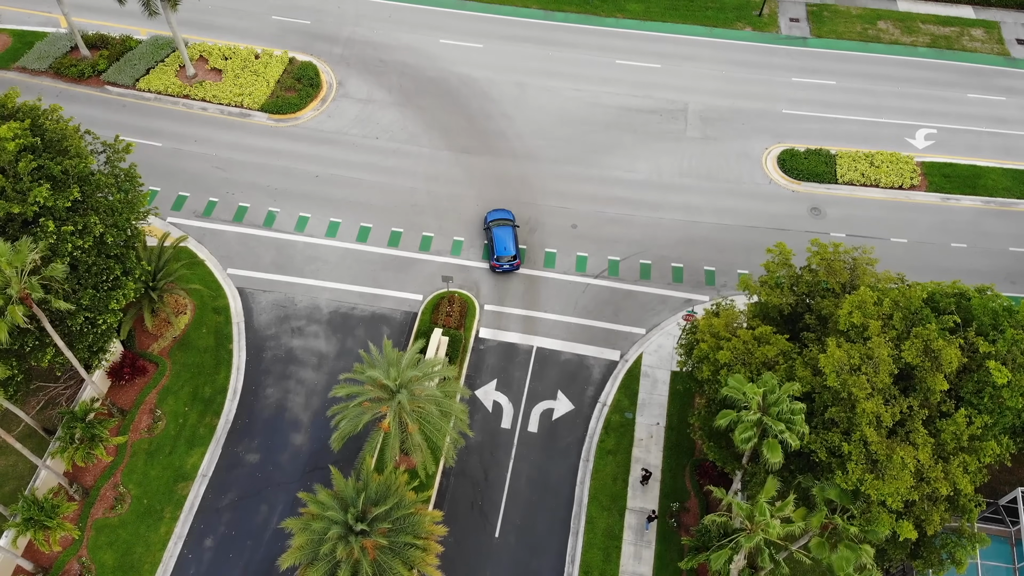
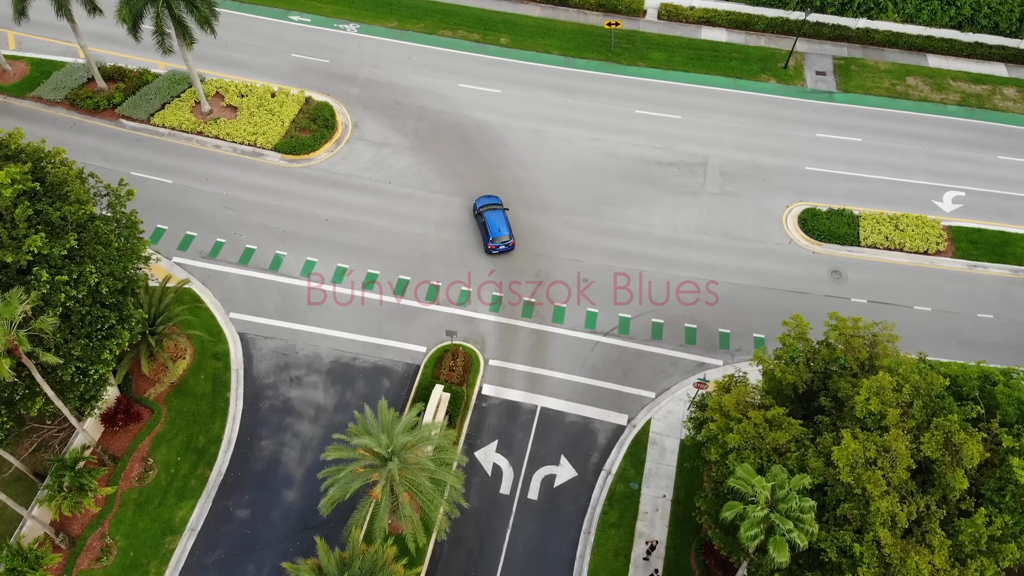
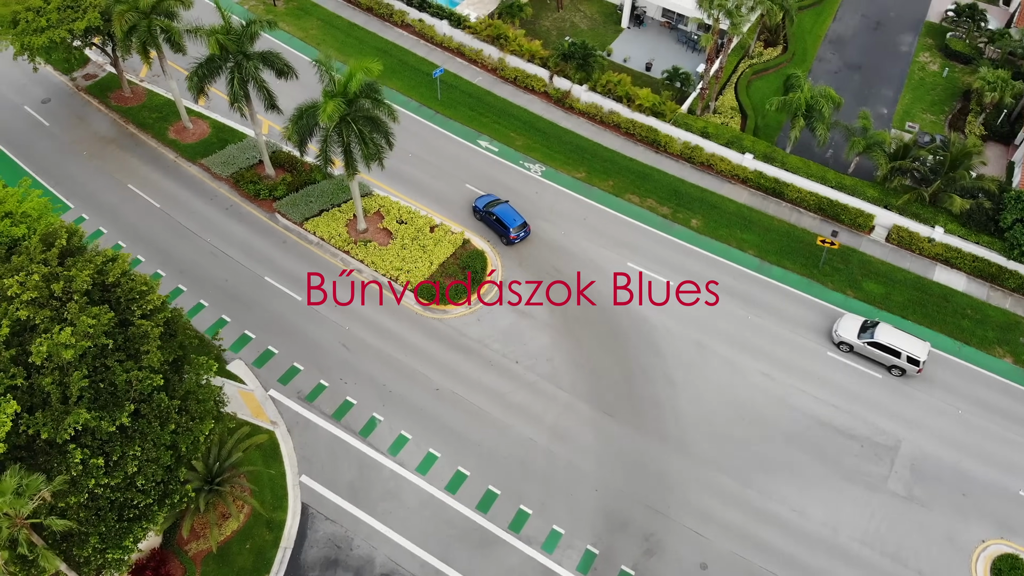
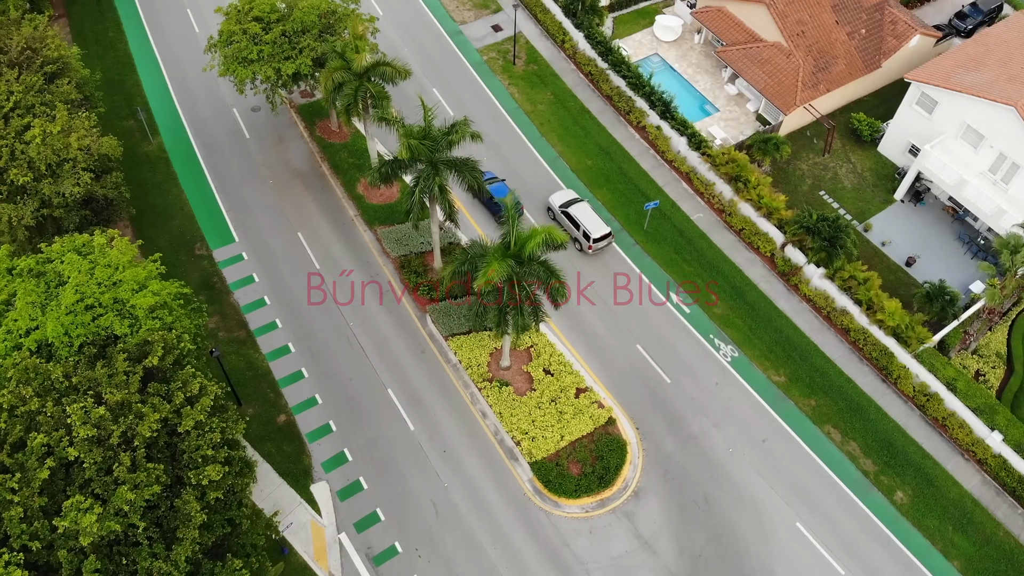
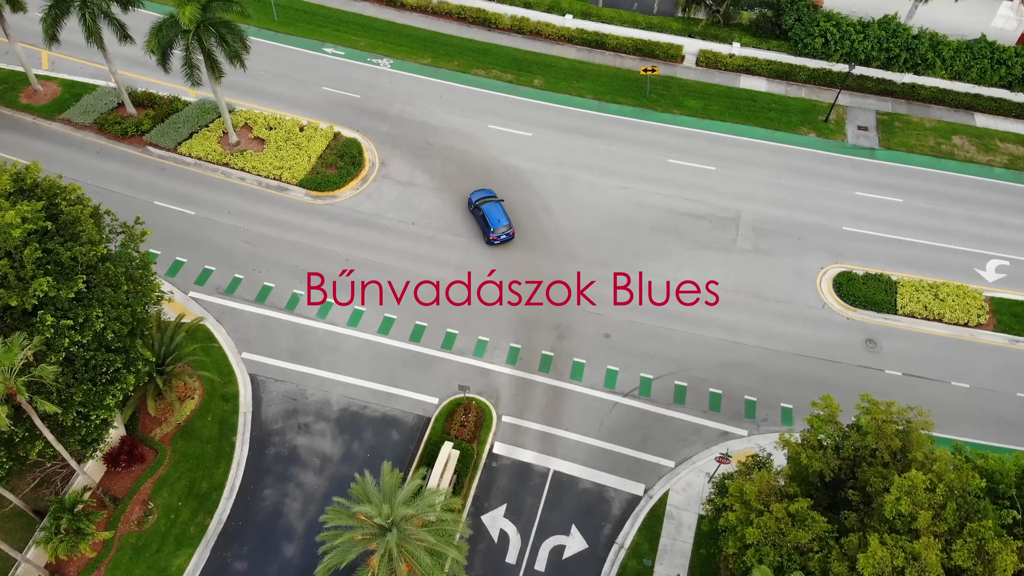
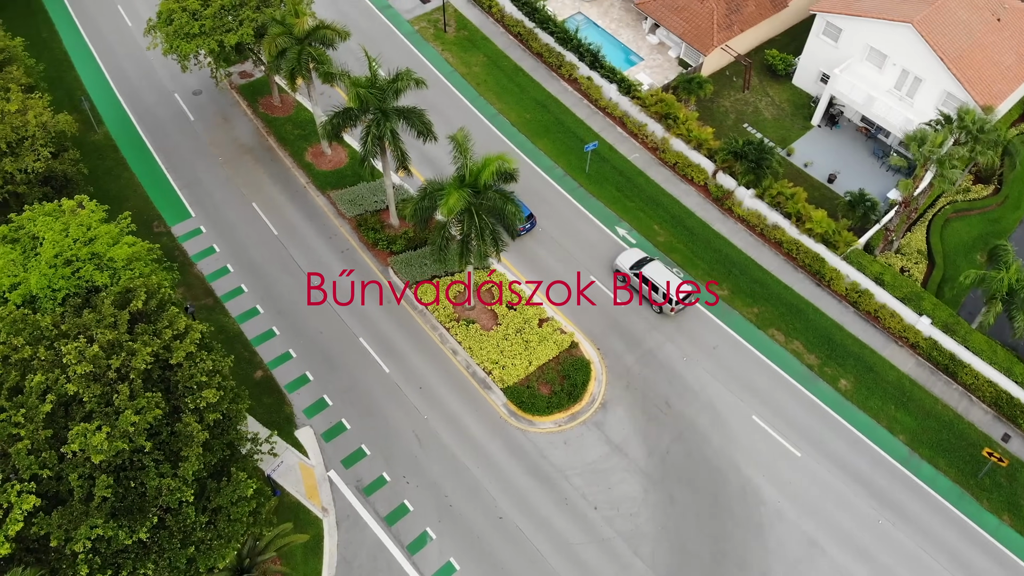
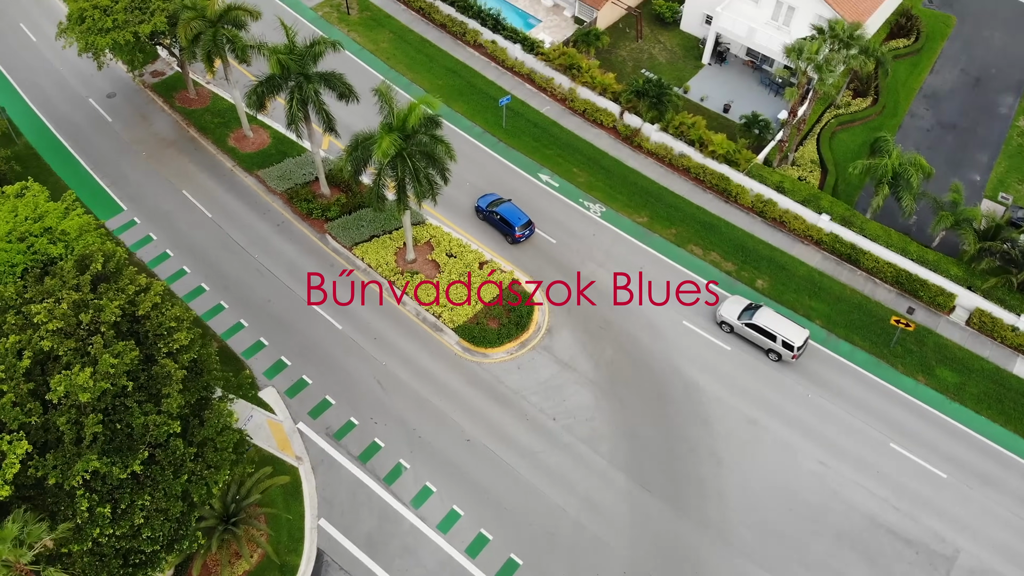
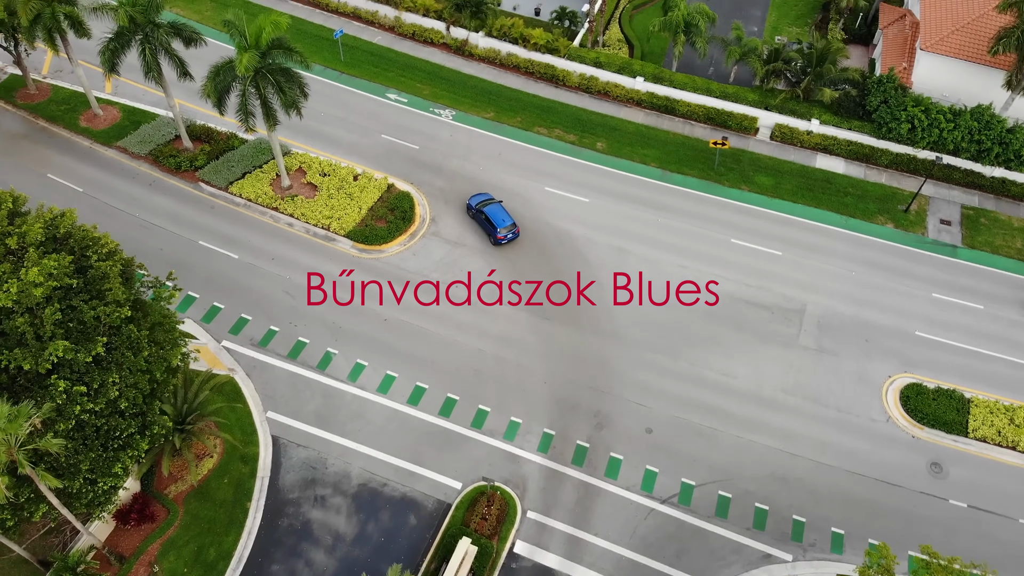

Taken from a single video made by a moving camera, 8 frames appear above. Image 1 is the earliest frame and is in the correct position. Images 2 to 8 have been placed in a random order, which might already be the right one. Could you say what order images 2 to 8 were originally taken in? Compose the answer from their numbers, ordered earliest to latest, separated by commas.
2, 5, 8, 3, 7, 6, 4
